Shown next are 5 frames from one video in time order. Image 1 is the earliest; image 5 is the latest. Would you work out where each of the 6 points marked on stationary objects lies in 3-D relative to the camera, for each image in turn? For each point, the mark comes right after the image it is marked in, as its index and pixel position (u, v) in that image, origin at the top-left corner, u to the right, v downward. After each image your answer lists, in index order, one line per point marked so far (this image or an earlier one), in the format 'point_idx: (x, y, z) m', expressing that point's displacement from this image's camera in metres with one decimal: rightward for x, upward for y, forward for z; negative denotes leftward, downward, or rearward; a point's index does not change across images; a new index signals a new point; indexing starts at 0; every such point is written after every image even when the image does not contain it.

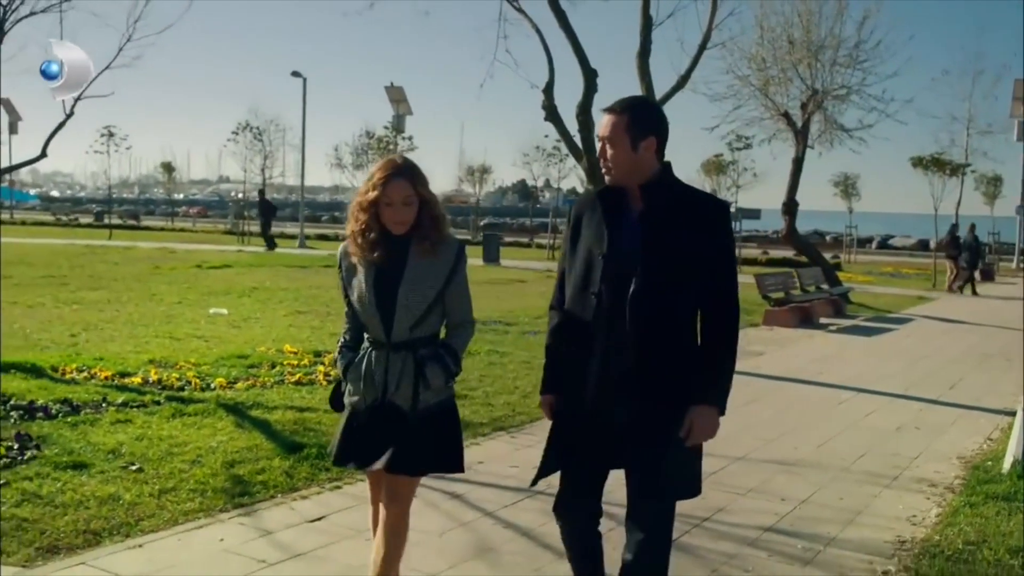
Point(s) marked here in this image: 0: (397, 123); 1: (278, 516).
0: (-1.9, +2.7, +18.0) m
1: (-1.1, -1.1, +5.4) m
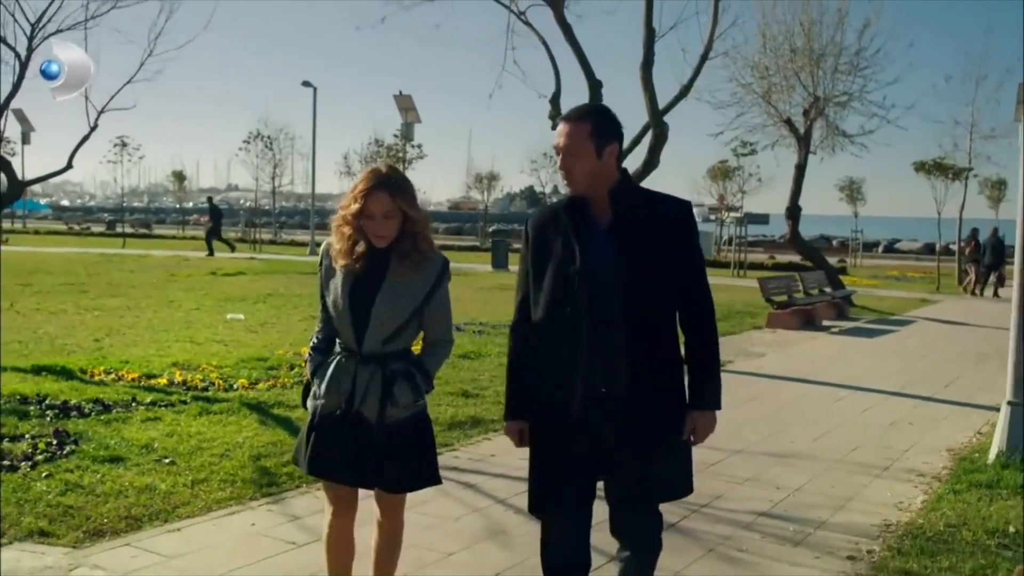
0: (-1.8, +2.6, +18.4) m
1: (-1.0, -1.1, +5.7) m
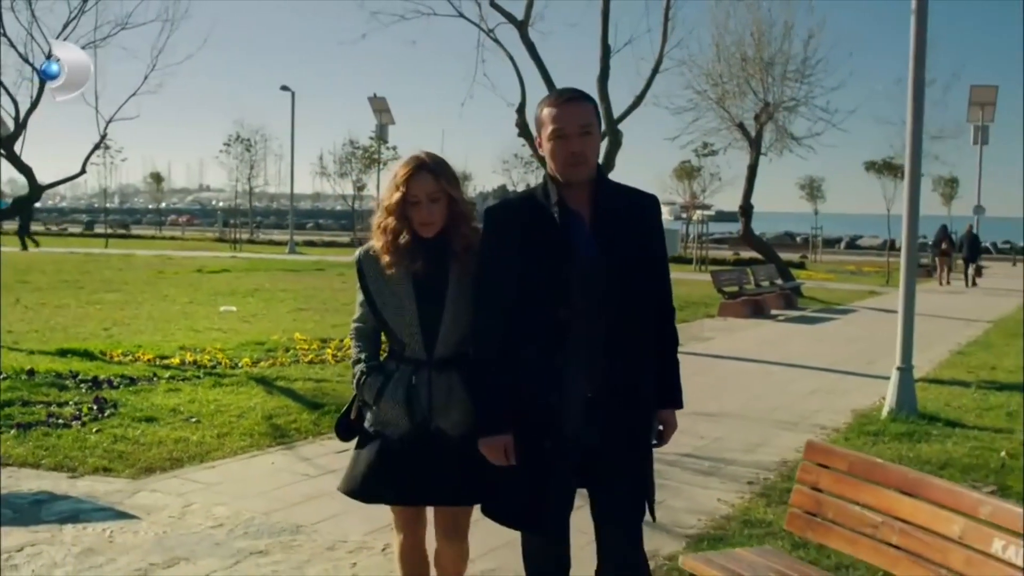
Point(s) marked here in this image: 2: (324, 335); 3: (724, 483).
0: (-2.3, +2.7, +19.7) m
1: (-1.2, -1.0, +7.0) m
2: (-2.1, -0.5, +12.9) m
3: (+1.2, -1.1, +6.4) m
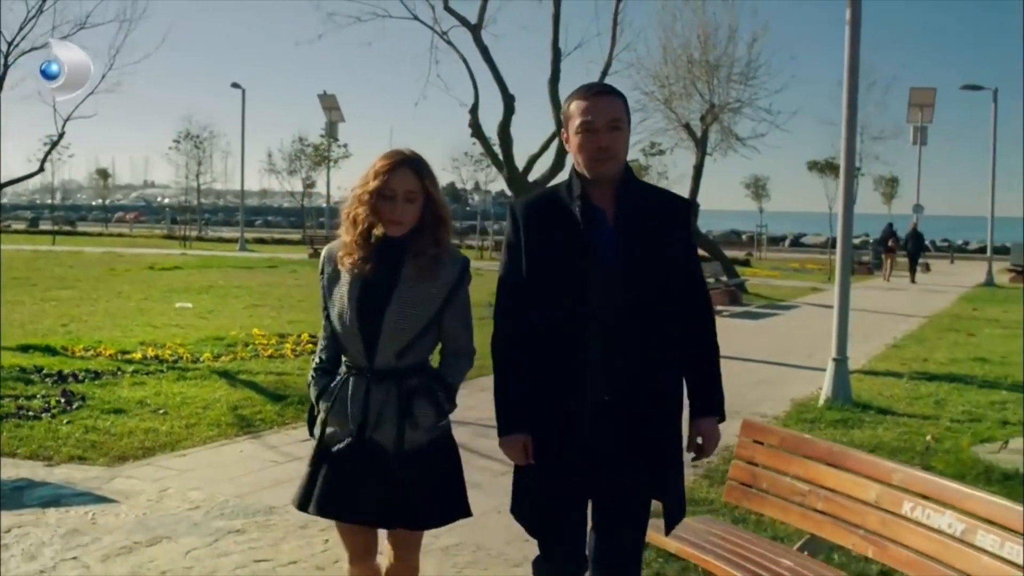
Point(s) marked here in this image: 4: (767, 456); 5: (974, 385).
0: (-3.1, +2.7, +19.9) m
1: (-1.5, -1.0, +7.3) m
2: (-2.7, -0.5, +13.2) m
3: (+0.9, -1.1, +6.8) m
4: (+0.9, -0.6, +4.1) m
5: (+4.0, -0.8, +9.8) m
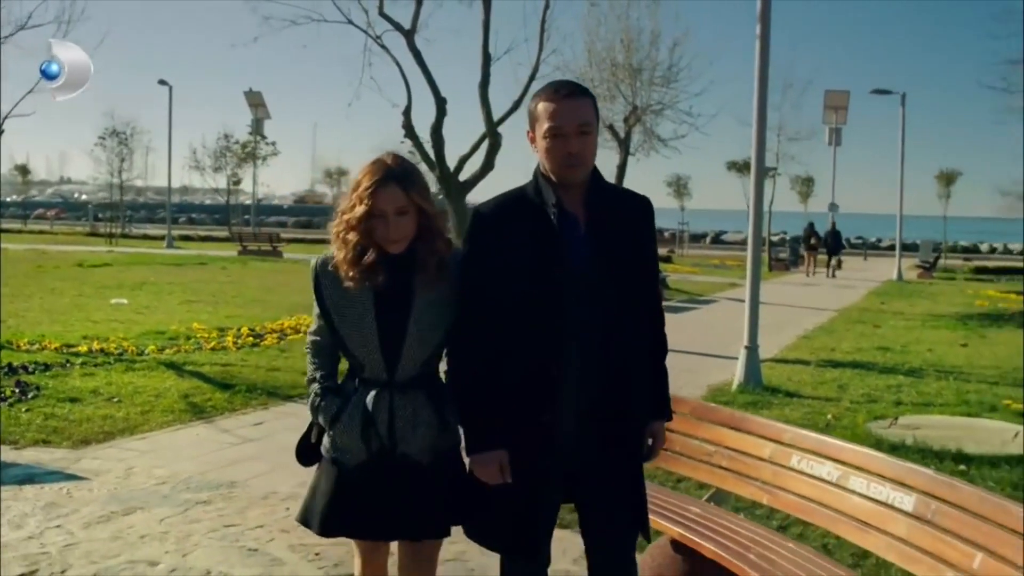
0: (-4.3, +2.8, +20.2) m
1: (-1.9, -0.9, +7.8) m
2: (-3.5, -0.4, +13.6) m
3: (+0.5, -1.0, +7.4) m
4: (+0.7, -0.6, +4.7) m
5: (+3.4, -0.8, +10.6) m
